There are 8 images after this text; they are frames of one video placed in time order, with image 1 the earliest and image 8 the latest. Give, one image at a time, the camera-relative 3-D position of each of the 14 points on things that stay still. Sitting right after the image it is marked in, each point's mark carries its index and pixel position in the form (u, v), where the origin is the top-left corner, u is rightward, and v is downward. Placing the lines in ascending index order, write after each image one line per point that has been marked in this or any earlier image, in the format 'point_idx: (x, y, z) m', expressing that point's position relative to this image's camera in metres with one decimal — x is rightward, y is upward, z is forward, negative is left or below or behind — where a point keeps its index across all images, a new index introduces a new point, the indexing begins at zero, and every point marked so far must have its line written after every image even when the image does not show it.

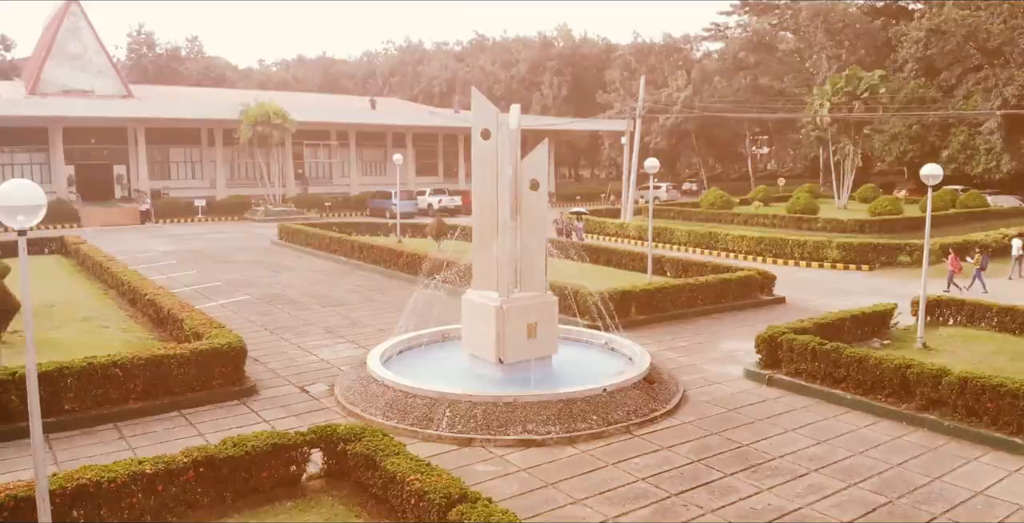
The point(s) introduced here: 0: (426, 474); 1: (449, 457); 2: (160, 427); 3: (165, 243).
0: (-0.5, -1.3, +5.2) m
1: (-0.5, -1.6, +6.9) m
2: (-3.1, -1.5, +7.6) m
3: (-7.7, +0.4, +18.7) m
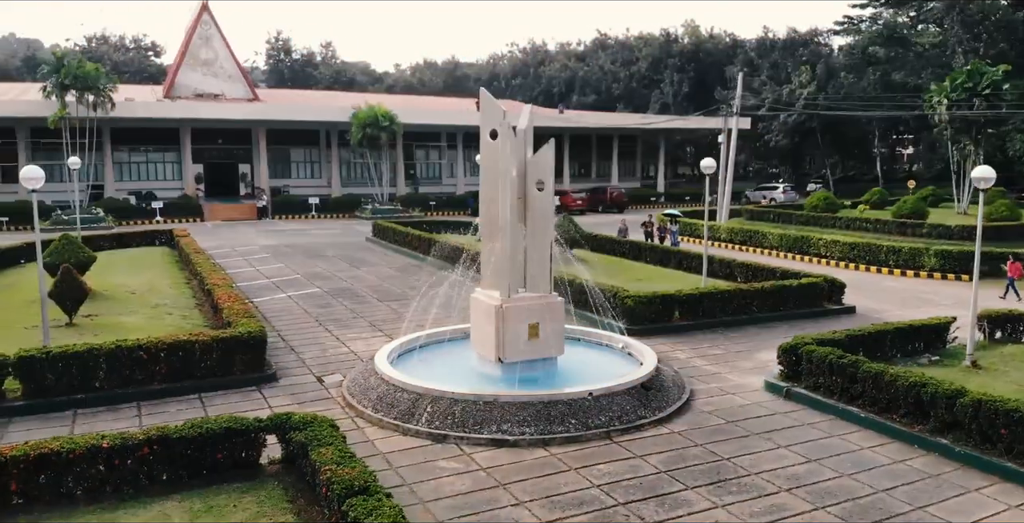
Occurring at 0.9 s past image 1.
0: (-1.1, -1.3, +5.4) m
1: (-0.8, -1.6, +7.0) m
2: (-3.2, -1.4, +8.2) m
3: (-5.8, +0.6, +19.9) m
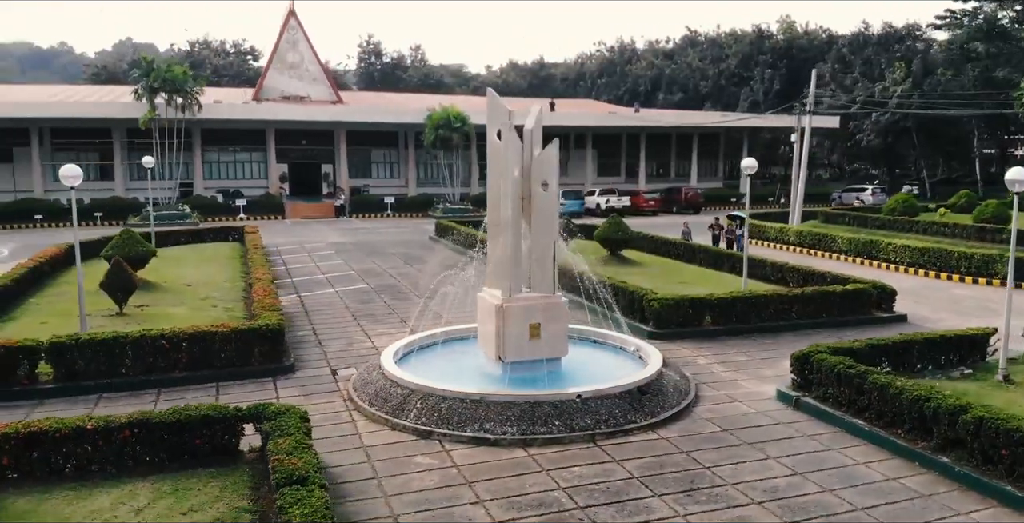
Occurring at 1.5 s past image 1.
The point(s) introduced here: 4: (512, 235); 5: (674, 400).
0: (-1.4, -1.3, +5.6) m
1: (-0.9, -1.6, +7.2) m
2: (-3.2, -1.3, +8.6) m
3: (-4.3, +0.7, +20.6) m
4: (0.0, +0.3, +8.4) m
5: (+1.5, -1.3, +8.1) m
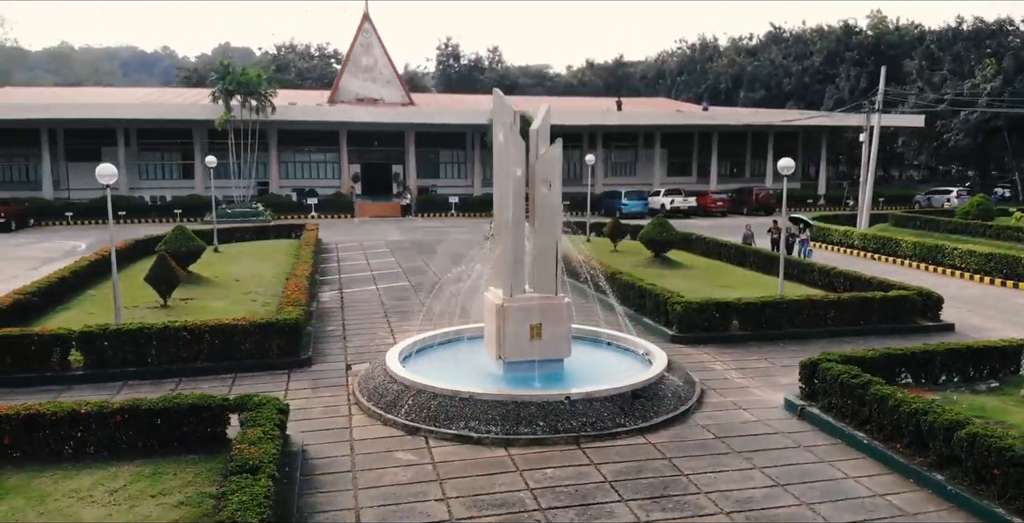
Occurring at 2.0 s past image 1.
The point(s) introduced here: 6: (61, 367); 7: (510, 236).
0: (-1.8, -1.3, +5.8) m
1: (-1.1, -1.5, +7.3) m
2: (-3.2, -1.3, +9.0) m
3: (-2.9, +0.7, +21.0) m
4: (0.0, +0.3, +8.5) m
5: (+1.5, -1.3, +7.9) m
6: (-4.7, -1.1, +9.0) m
7: (0.0, +0.2, +8.5) m
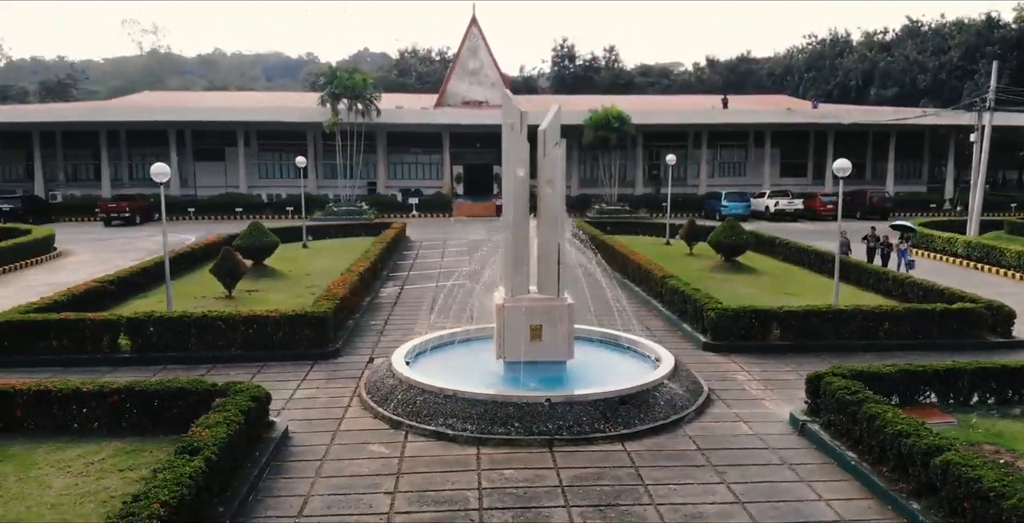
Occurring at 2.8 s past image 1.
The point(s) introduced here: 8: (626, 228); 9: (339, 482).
0: (-2.2, -1.2, +6.1) m
1: (-1.3, -1.5, +7.5) m
2: (-3.1, -1.2, +9.5) m
3: (-0.7, +0.7, +21.3) m
4: (0.0, +0.3, +8.5) m
5: (+1.3, -1.4, +7.7) m
6: (-4.6, -1.0, +9.8) m
7: (0.0, +0.2, +8.5) m
8: (+2.6, +0.8, +19.8) m
9: (-1.3, -1.7, +6.5) m
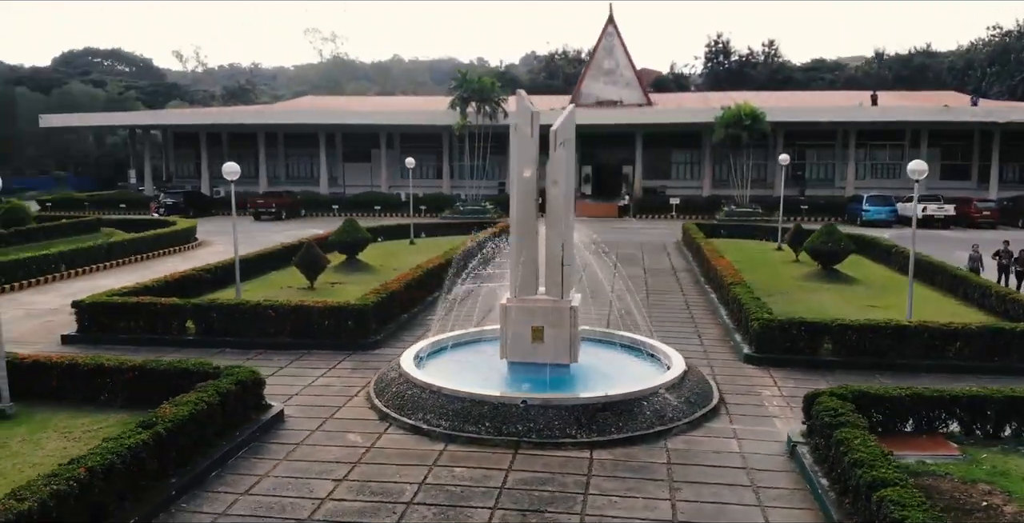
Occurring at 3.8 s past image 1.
0: (-2.6, -1.1, +6.7) m
1: (-1.5, -1.5, +7.8) m
2: (-2.8, -1.1, +10.1) m
3: (+2.1, +0.7, +21.1) m
4: (+0.1, +0.3, +8.5) m
5: (+1.1, -1.4, +7.4) m
6: (-4.2, -0.9, +10.7) m
7: (+0.1, +0.2, +8.5) m
8: (+5.0, +0.7, +19.0) m
9: (-1.7, -1.6, +6.9) m
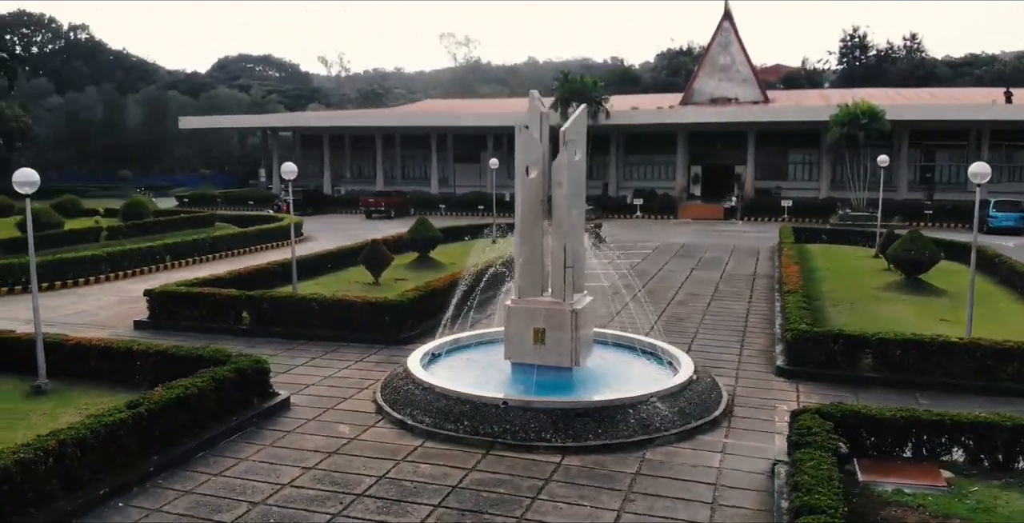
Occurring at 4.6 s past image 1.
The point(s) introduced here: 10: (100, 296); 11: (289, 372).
0: (-2.9, -1.1, +7.1) m
1: (-1.5, -1.5, +8.1) m
2: (-2.4, -1.1, +10.6) m
3: (+4.4, +0.6, +20.5) m
4: (+0.1, +0.3, +8.4) m
5: (+1.0, -1.4, +7.2) m
6: (-3.7, -0.8, +11.4) m
7: (+0.1, +0.2, +8.4) m
8: (+6.9, +0.5, +18.0) m
9: (-1.9, -1.6, +7.2) m
10: (-6.4, -0.5, +13.3) m
11: (-2.4, -1.2, +9.4) m
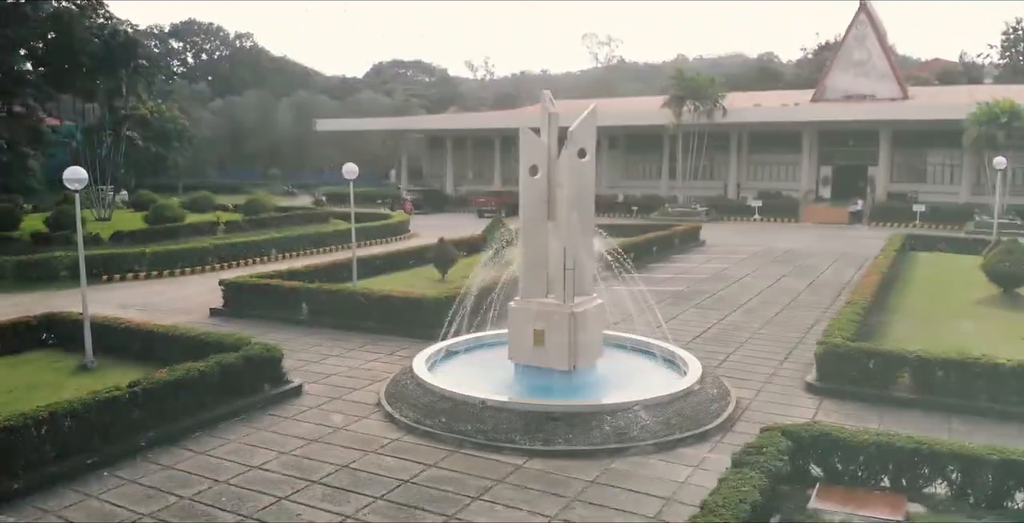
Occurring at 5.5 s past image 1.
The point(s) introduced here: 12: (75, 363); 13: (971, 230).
0: (-3.1, -1.0, +7.7) m
1: (-1.6, -1.4, +8.3) m
2: (-1.9, -1.0, +11.0) m
3: (+6.7, +0.5, +19.4) m
4: (+0.2, +0.3, +8.4) m
5: (+0.7, -1.5, +7.0) m
6: (-3.0, -0.7, +12.0) m
7: (+0.2, +0.2, +8.4) m
8: (+8.6, +0.3, +16.4) m
9: (-2.1, -1.6, +7.6) m
10: (-5.3, -0.4, +14.5) m
11: (-2.2, -1.2, +9.8) m
12: (-4.6, -1.1, +9.1) m
13: (+10.6, +0.7, +19.6) m
